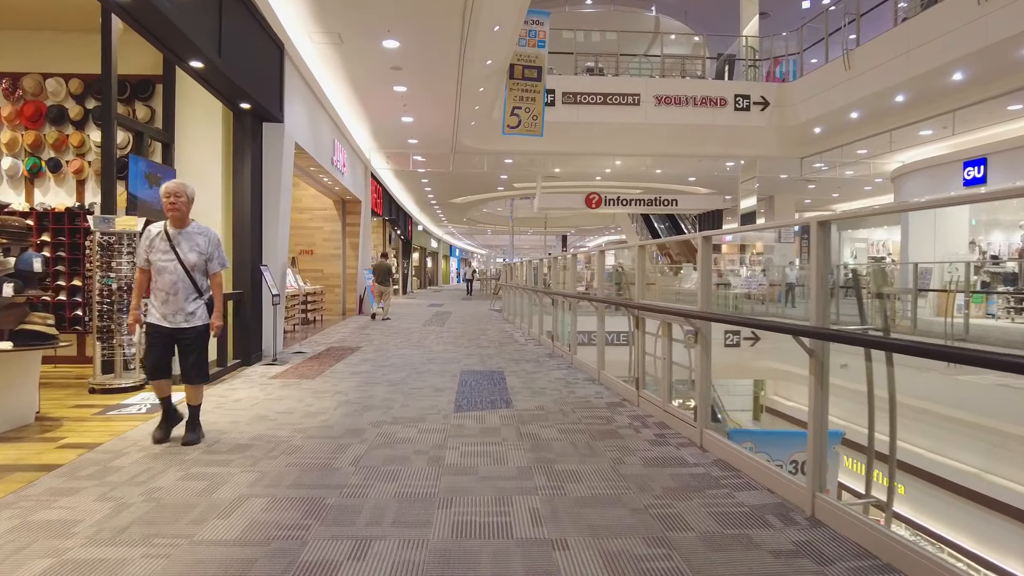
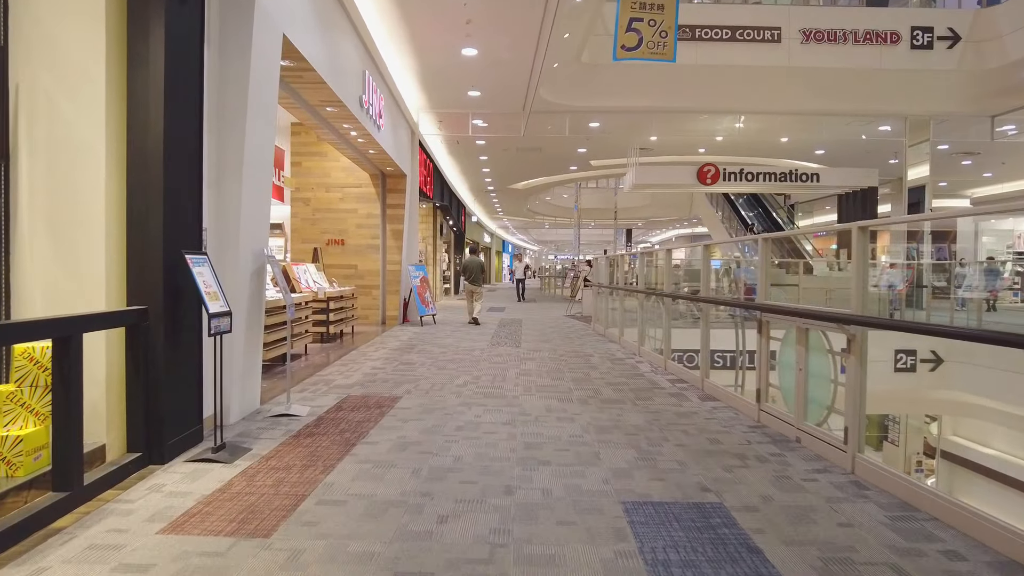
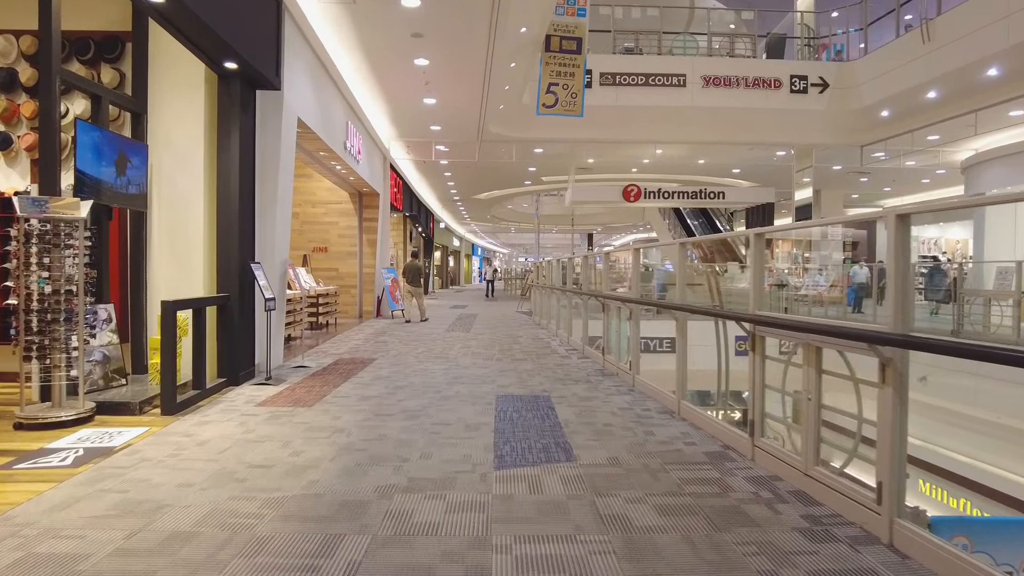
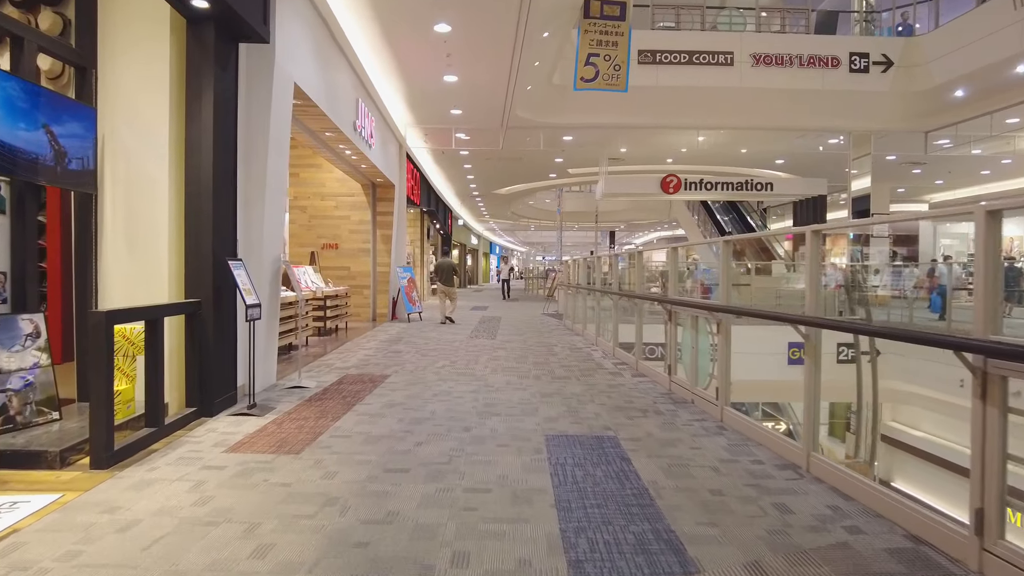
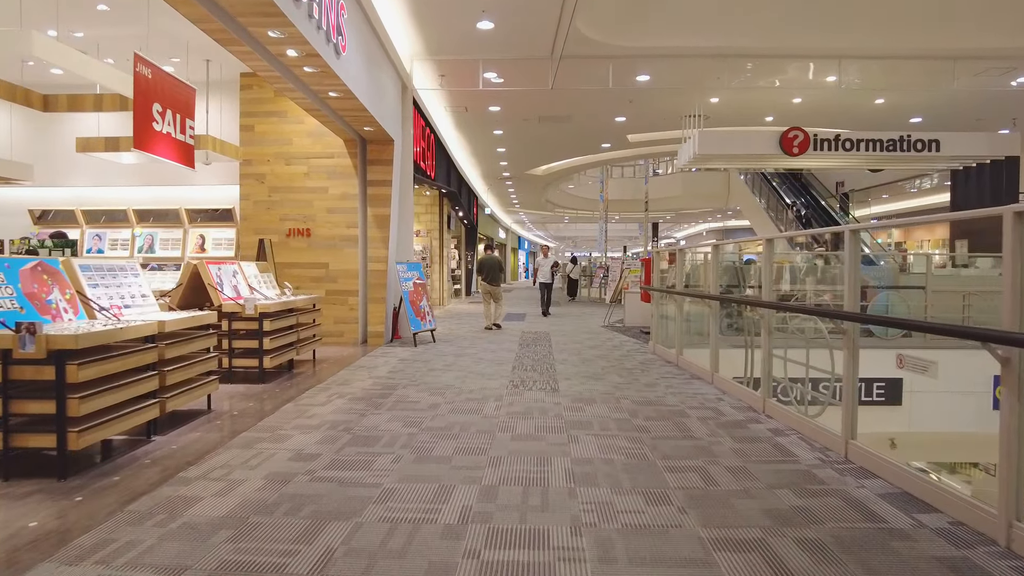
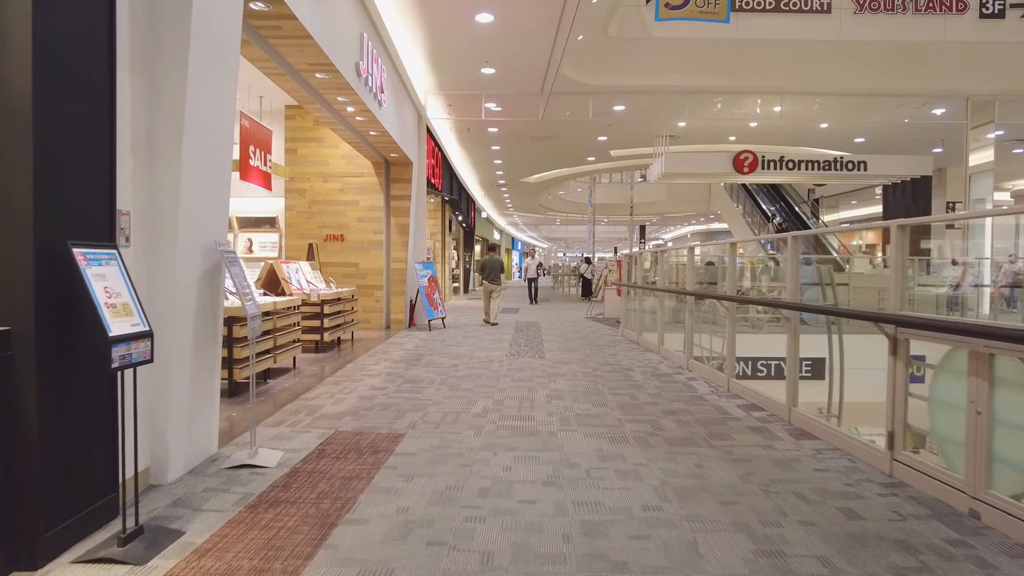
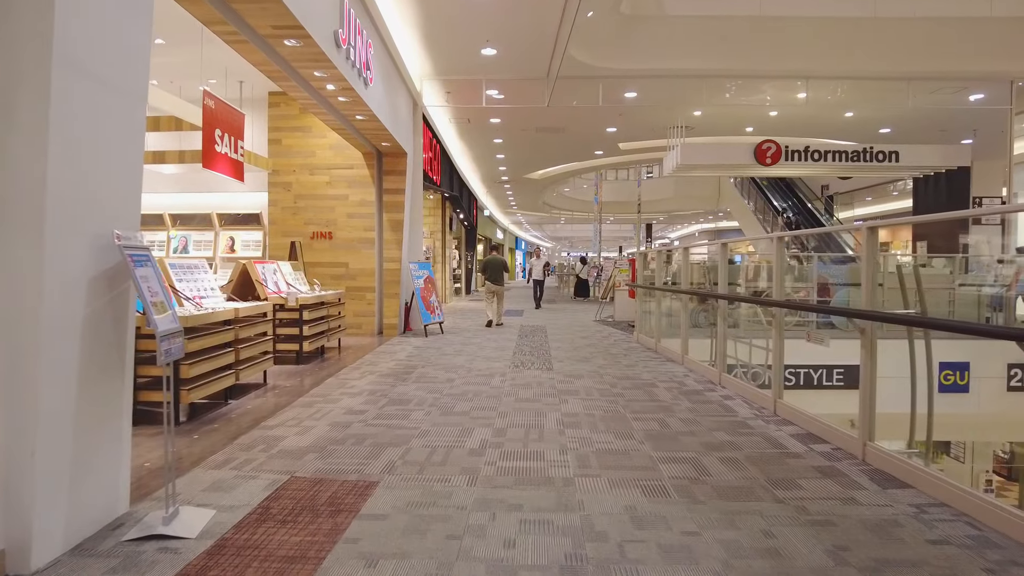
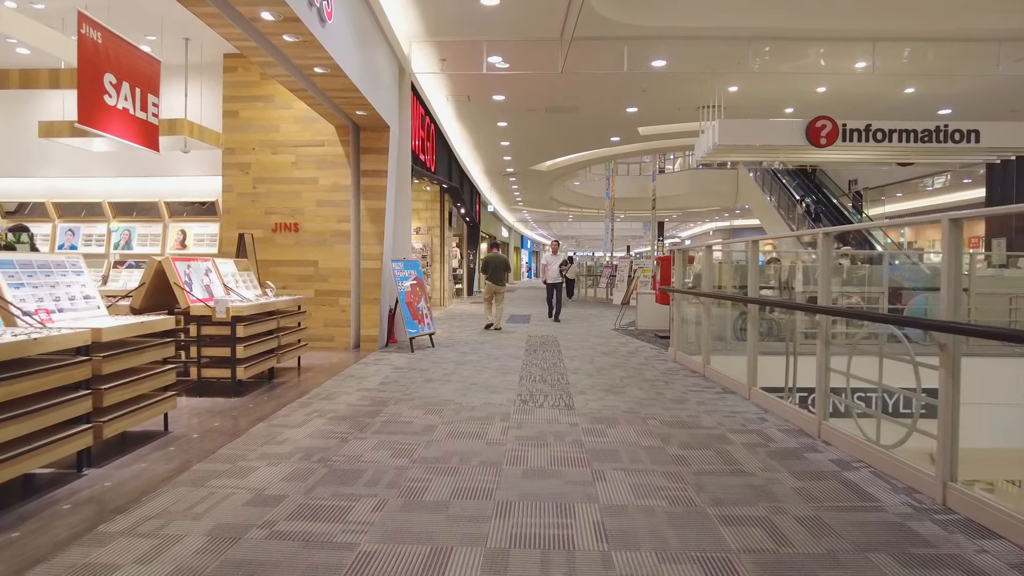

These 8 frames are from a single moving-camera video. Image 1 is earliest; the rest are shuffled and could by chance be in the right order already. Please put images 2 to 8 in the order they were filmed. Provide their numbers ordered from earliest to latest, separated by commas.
3, 4, 2, 6, 7, 5, 8
